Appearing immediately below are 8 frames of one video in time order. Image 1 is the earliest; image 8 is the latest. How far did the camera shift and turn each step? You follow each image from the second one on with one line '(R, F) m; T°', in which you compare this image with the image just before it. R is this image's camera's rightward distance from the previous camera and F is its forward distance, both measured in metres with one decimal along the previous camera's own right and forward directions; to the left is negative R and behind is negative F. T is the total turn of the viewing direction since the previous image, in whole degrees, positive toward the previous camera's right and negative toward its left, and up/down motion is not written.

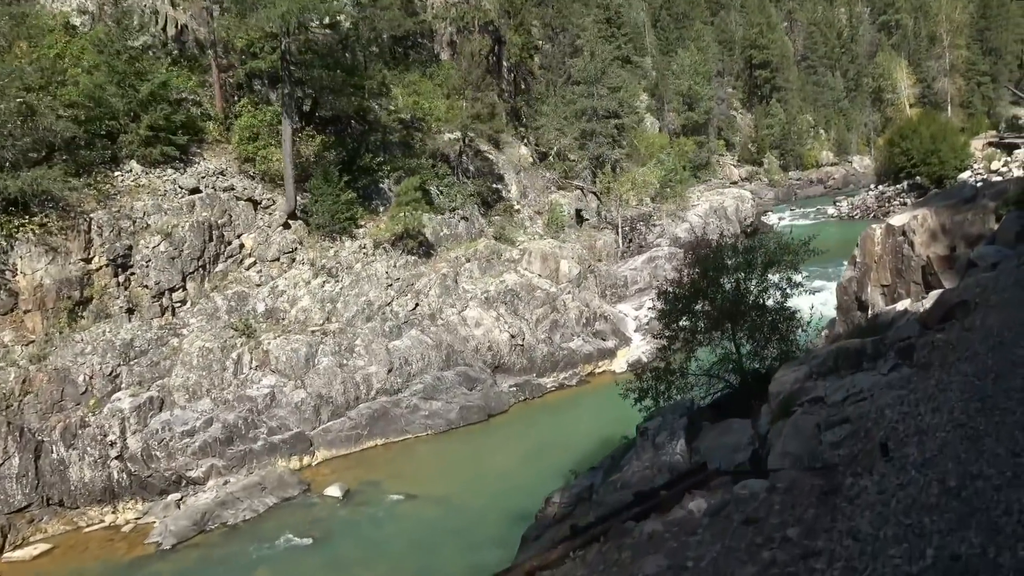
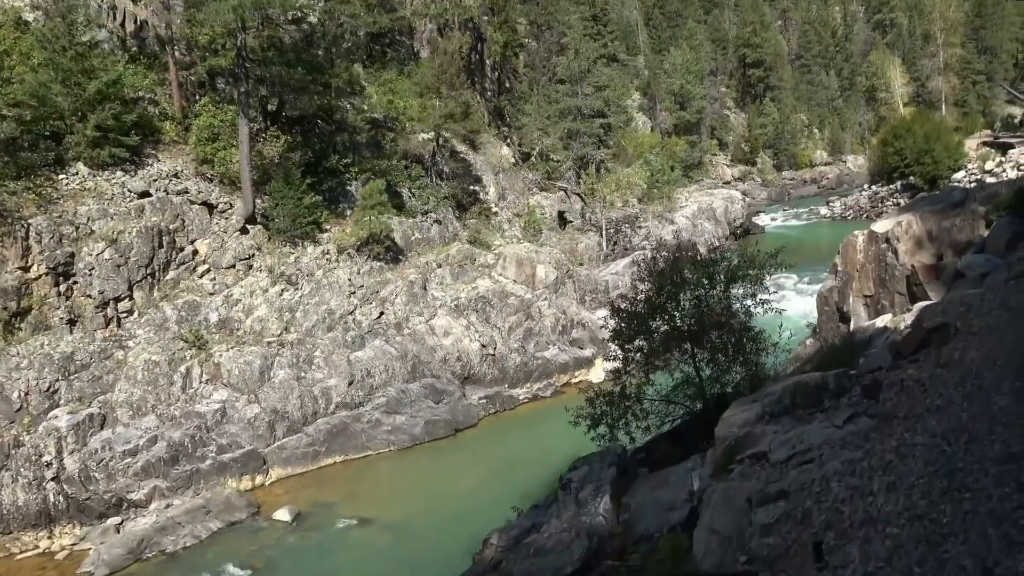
(+0.8, +1.0) m; 0°
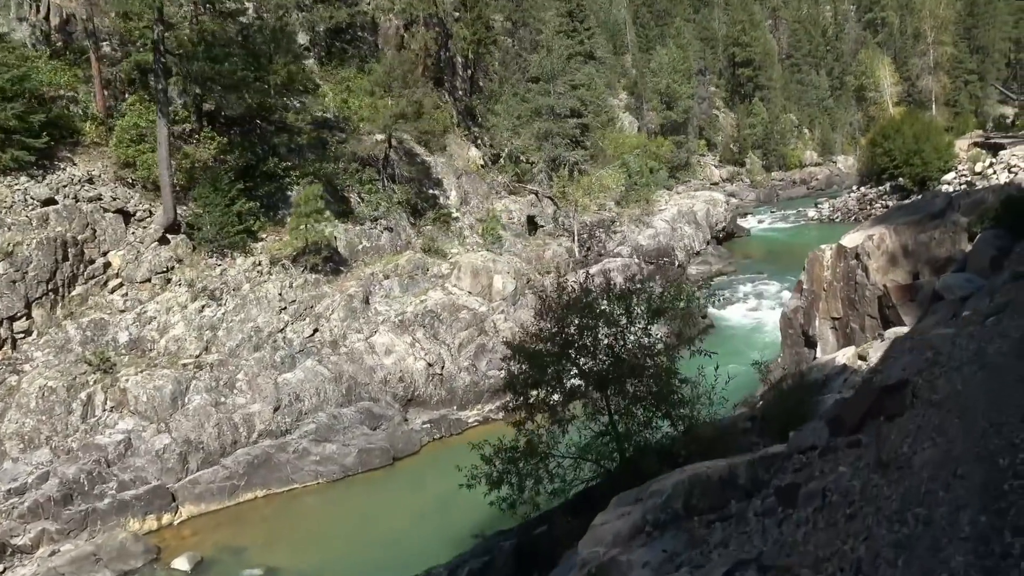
(+1.3, +1.7) m; 0°
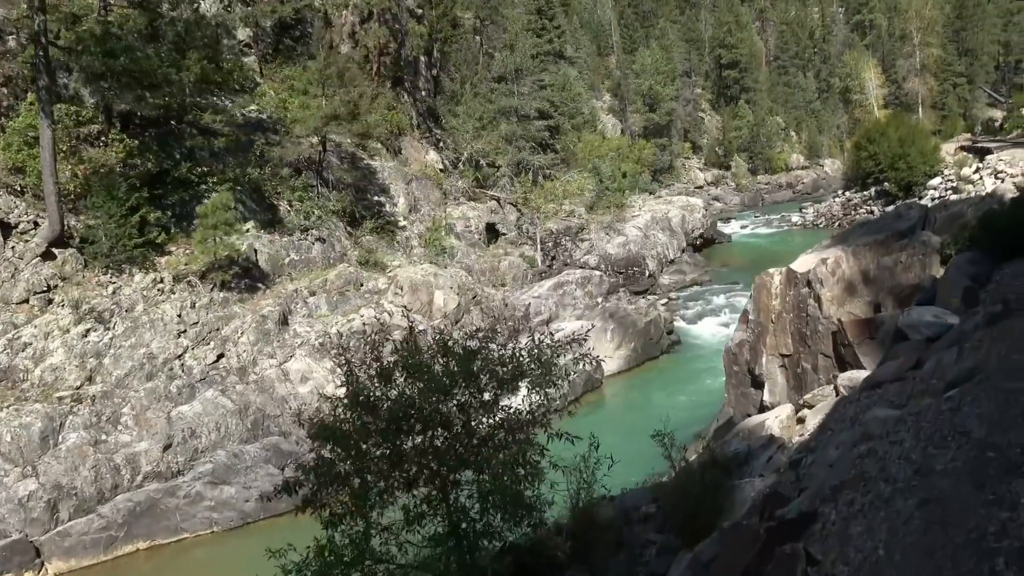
(+1.5, +2.0) m; +1°
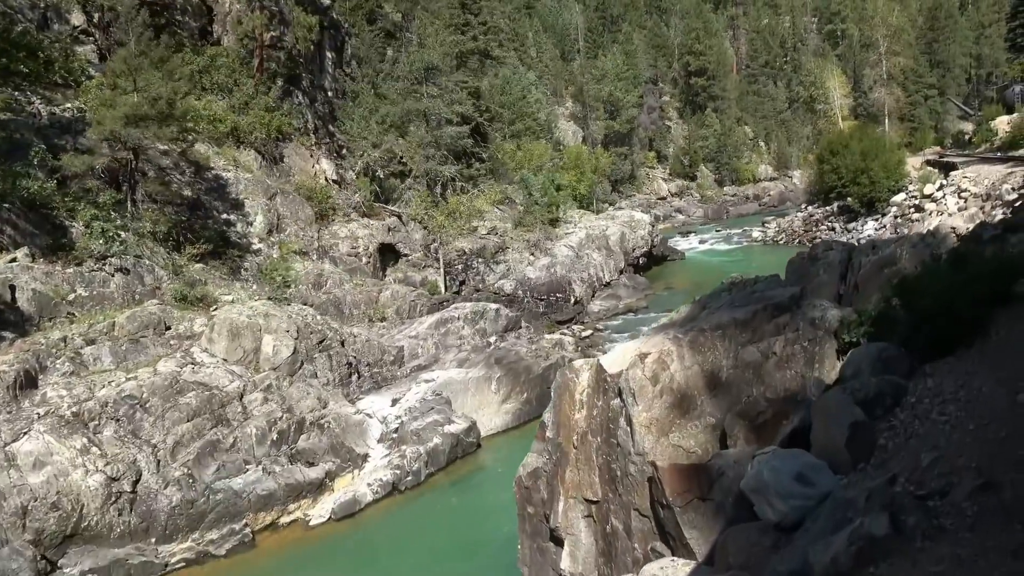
(+3.2, +4.2) m; +1°
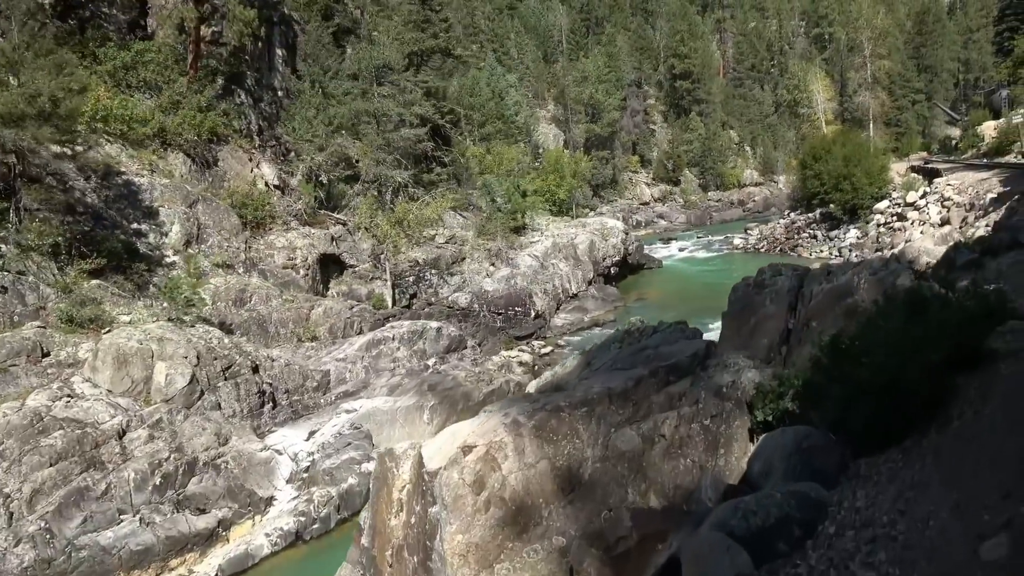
(+1.4, +1.9) m; +1°
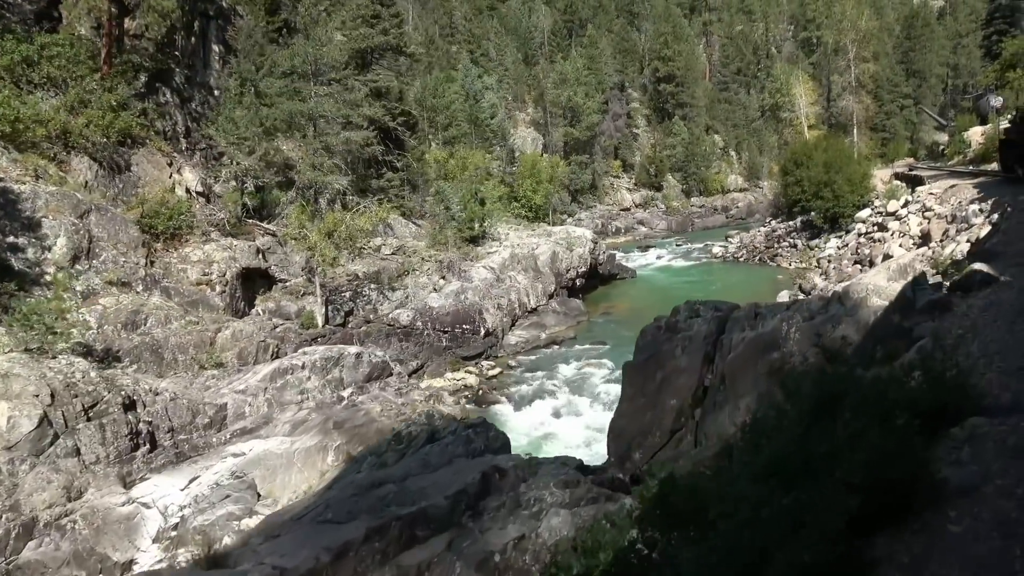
(+1.6, +2.2) m; +1°
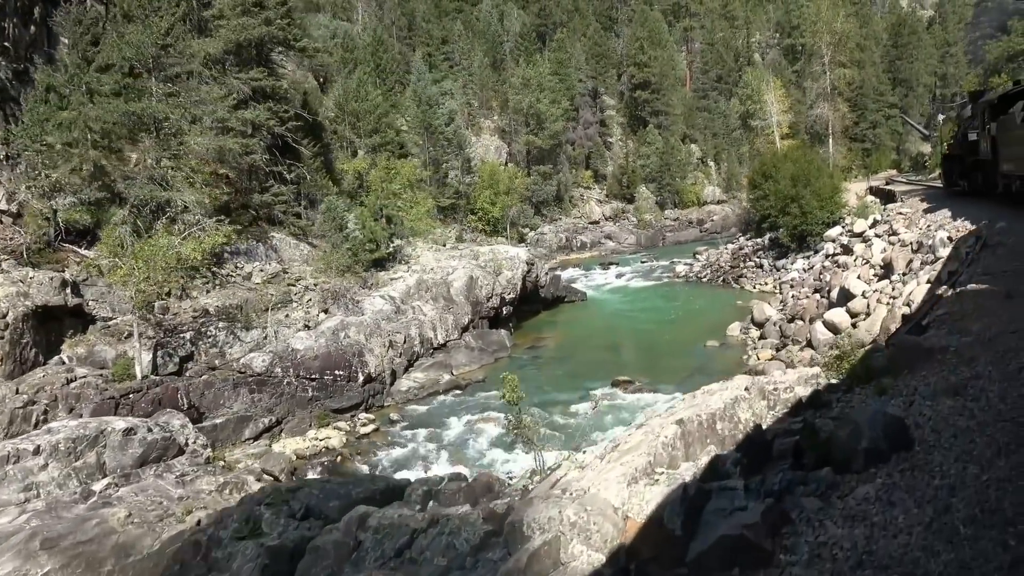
(+3.4, +4.5) m; 0°
